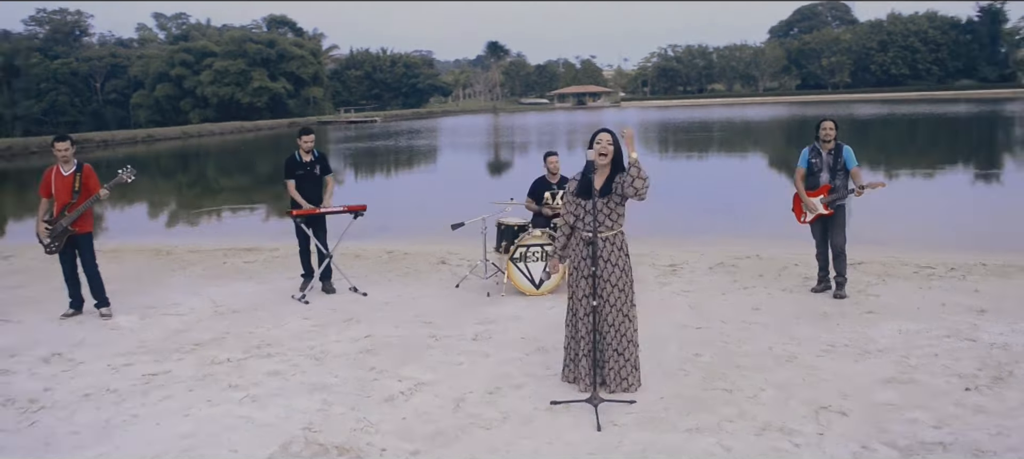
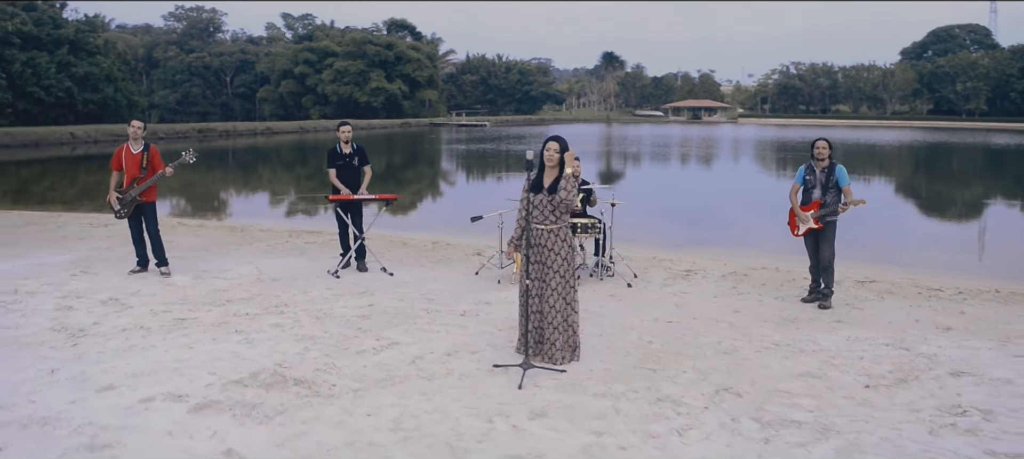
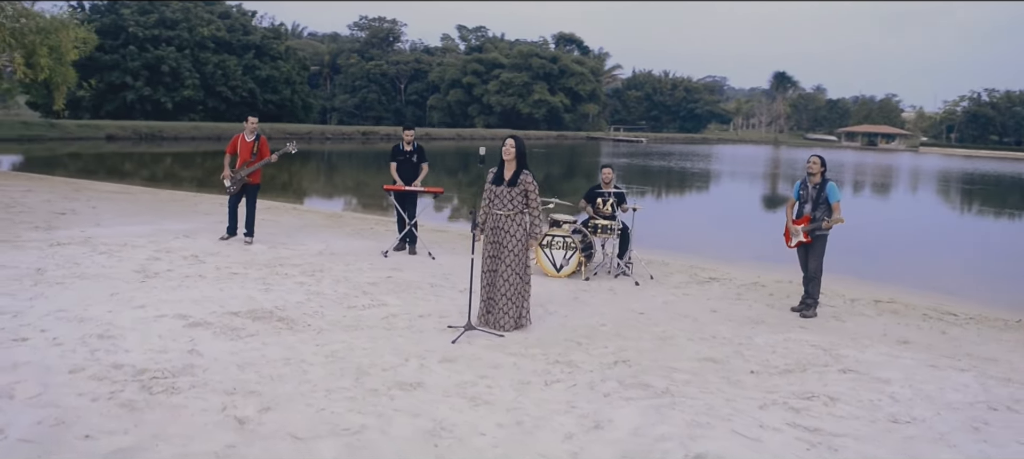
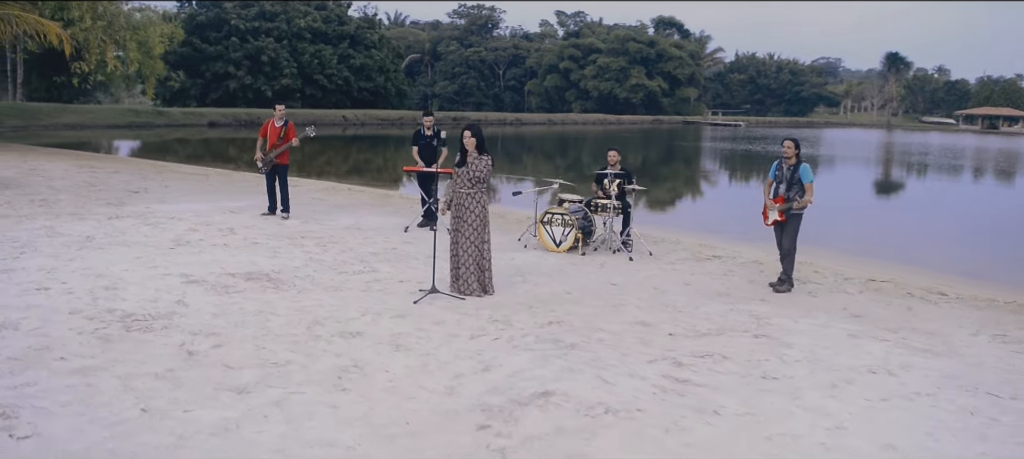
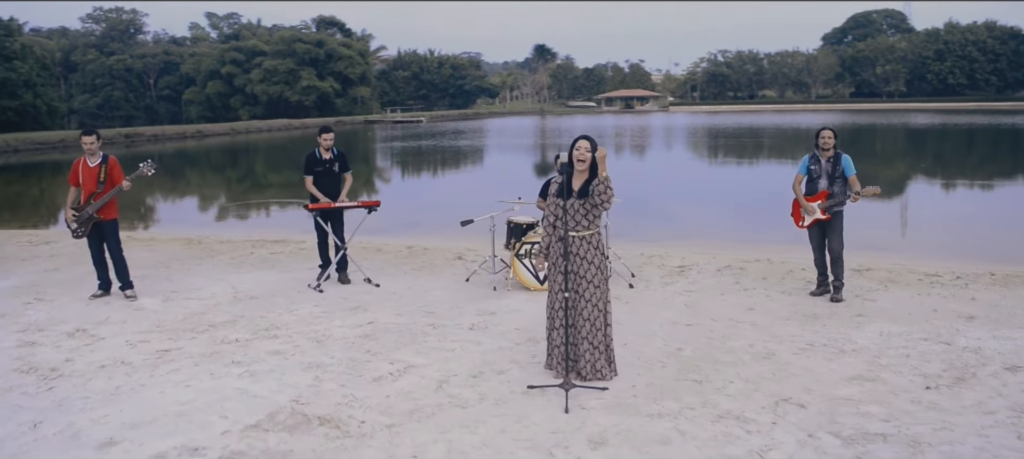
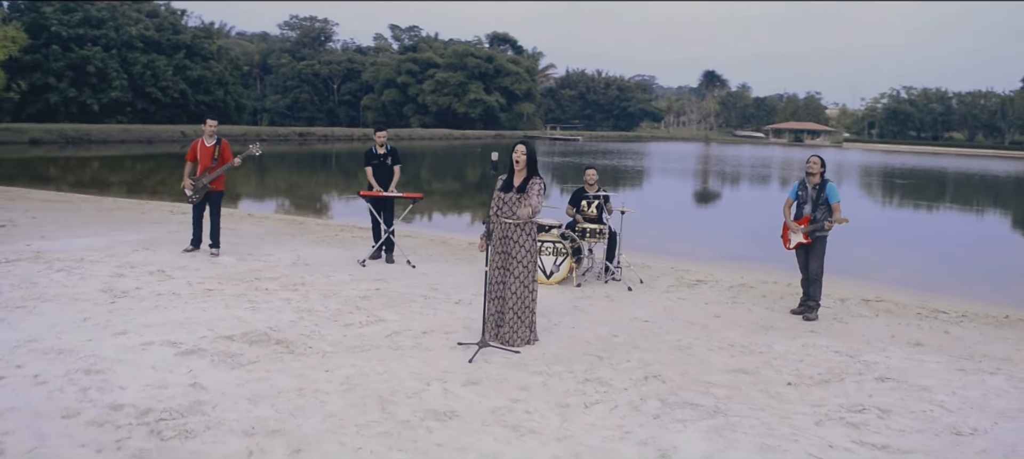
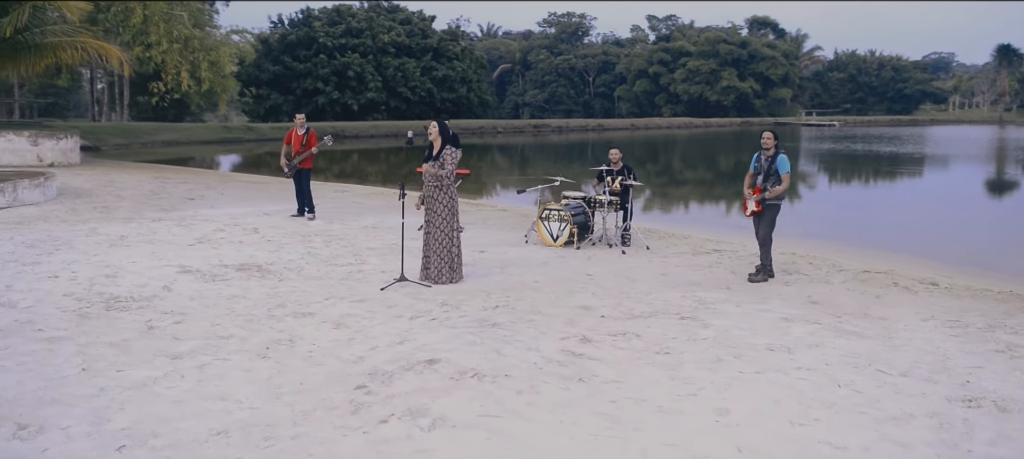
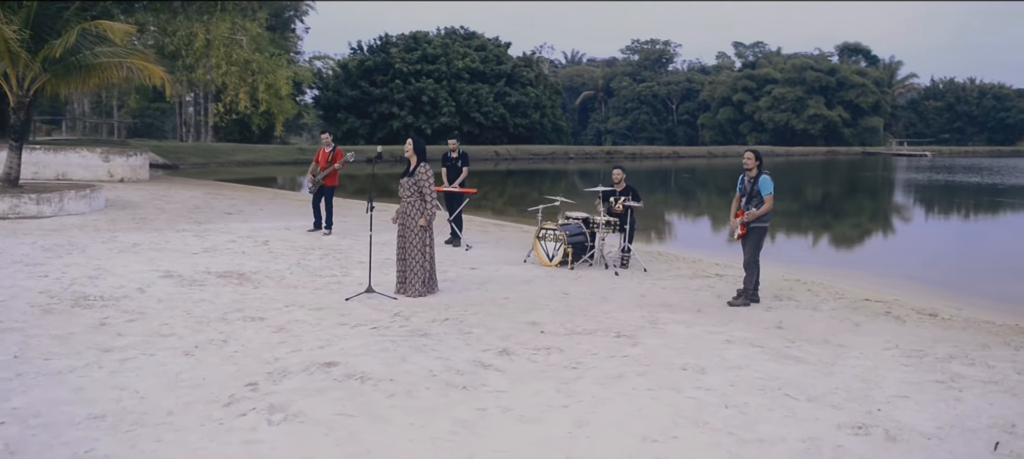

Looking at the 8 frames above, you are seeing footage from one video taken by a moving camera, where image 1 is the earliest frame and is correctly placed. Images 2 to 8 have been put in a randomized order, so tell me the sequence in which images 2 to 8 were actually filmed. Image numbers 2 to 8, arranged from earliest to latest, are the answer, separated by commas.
5, 2, 6, 3, 4, 7, 8
